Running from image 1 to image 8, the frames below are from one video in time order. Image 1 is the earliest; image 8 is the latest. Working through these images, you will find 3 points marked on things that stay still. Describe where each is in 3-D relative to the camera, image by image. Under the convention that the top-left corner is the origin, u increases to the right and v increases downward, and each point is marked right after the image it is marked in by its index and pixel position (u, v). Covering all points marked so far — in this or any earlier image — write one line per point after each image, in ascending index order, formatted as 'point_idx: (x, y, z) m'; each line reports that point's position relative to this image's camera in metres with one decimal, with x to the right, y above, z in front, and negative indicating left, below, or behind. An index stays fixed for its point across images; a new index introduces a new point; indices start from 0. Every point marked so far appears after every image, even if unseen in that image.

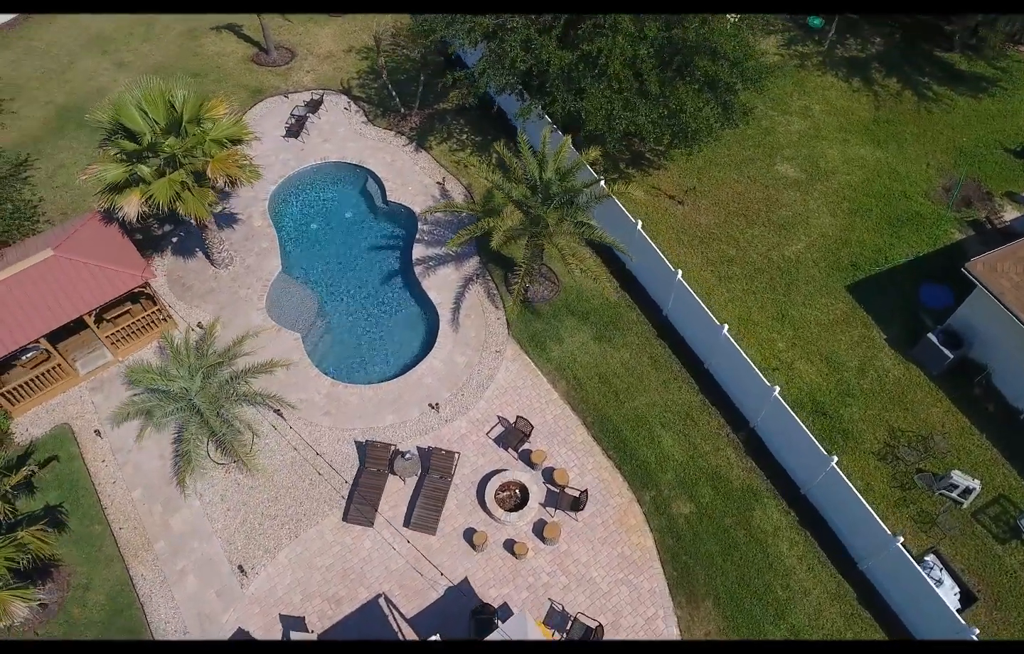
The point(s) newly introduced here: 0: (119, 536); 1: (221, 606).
0: (-9.2, -4.9, +16.9) m
1: (-6.4, -6.2, +16.1) m
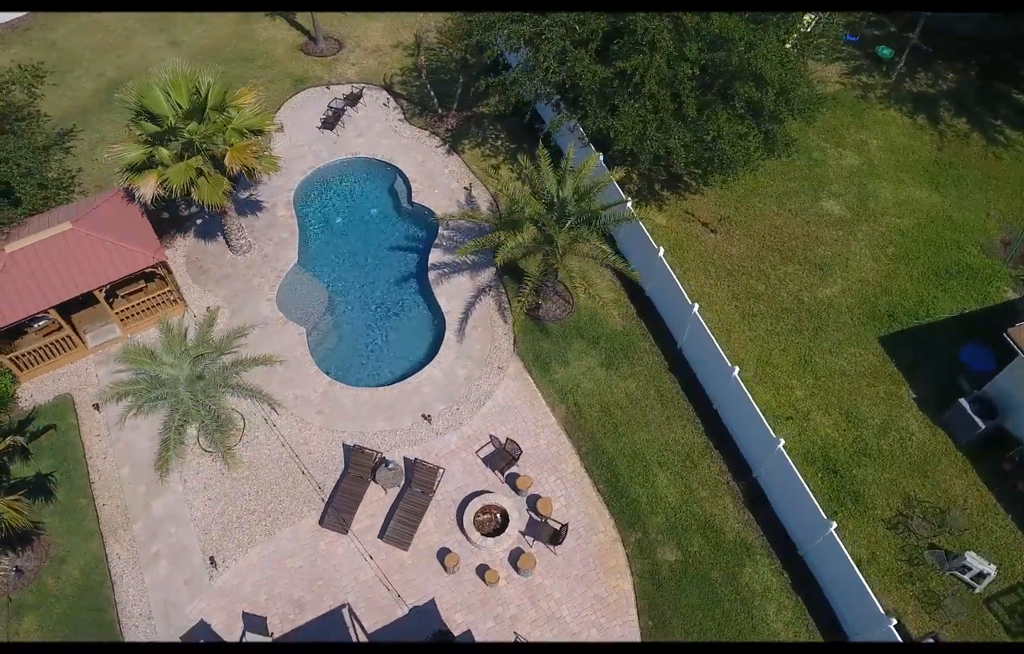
0: (-9.7, -4.4, +17.1) m
1: (-7.2, -6.0, +16.1) m
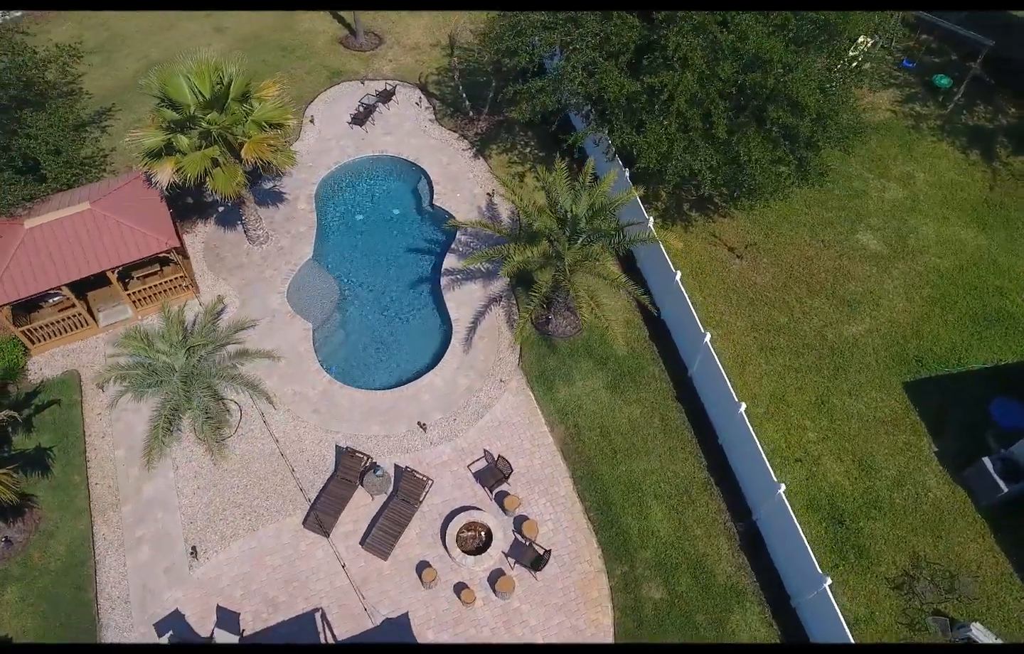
0: (-10.0, -3.9, +17.3) m
1: (-7.7, -5.7, +16.2) m
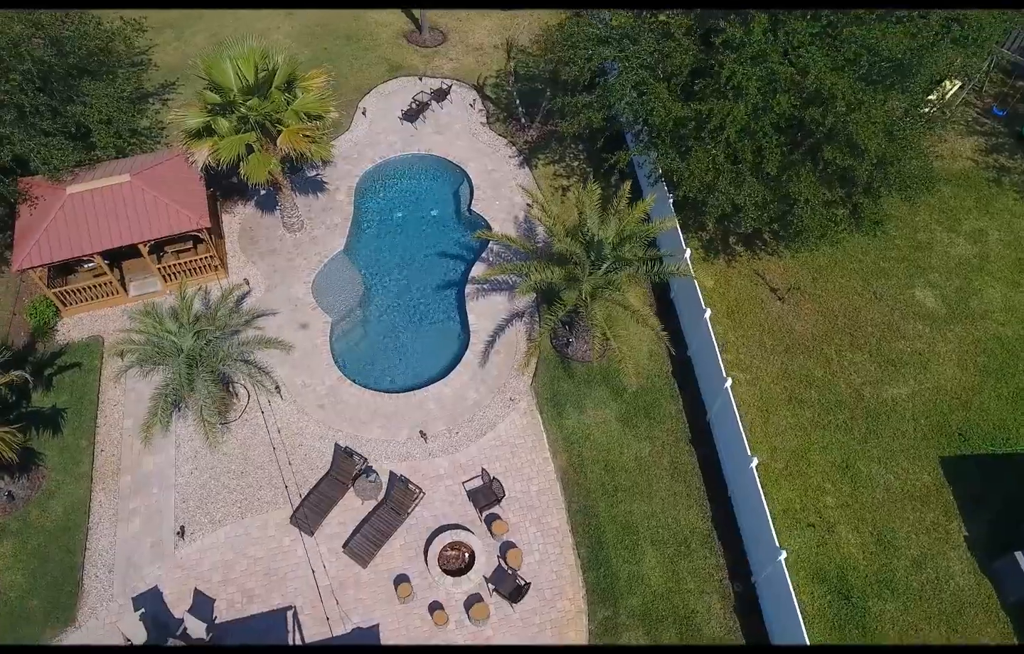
0: (-10.1, -3.2, +17.7) m
1: (-8.2, -5.2, +16.3) m
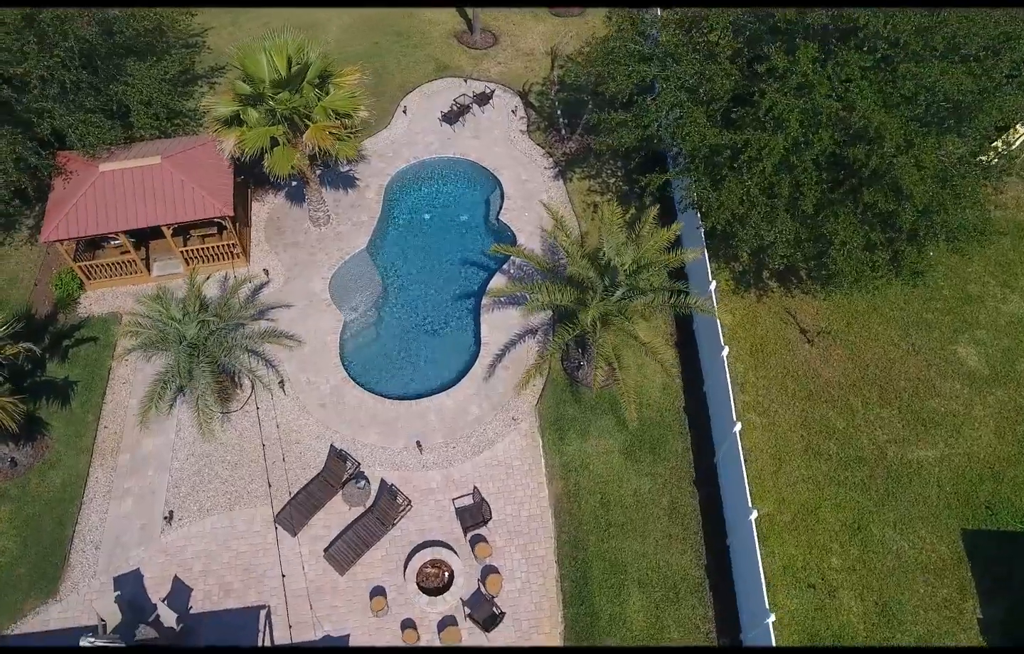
0: (-10.2, -2.6, +17.9) m
1: (-8.5, -4.9, +16.5) m
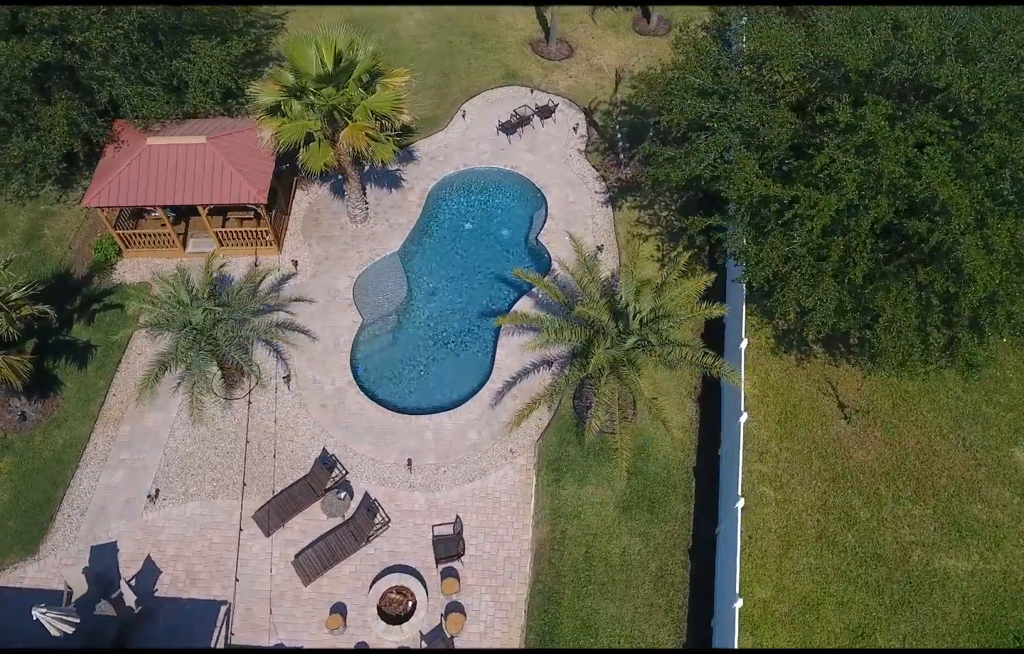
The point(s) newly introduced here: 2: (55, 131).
0: (-10.2, -1.8, +18.3) m
1: (-9.0, -4.3, +16.6) m
2: (-11.7, +5.0, +18.5) m
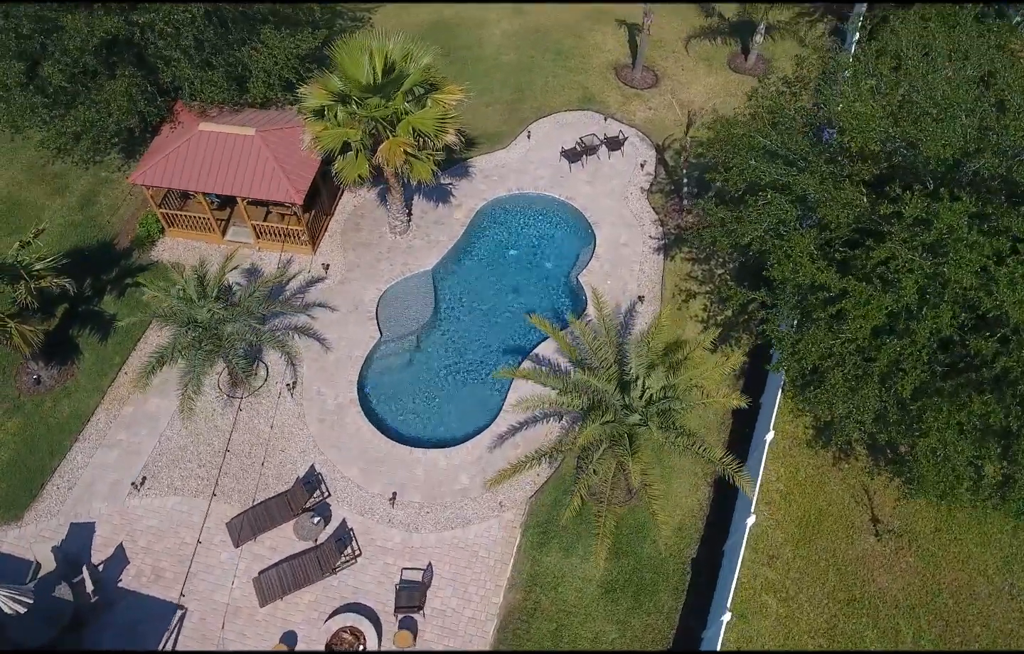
0: (-10.0, -1.3, +18.4) m
1: (-9.4, -3.9, +16.7) m
2: (-10.3, +5.7, +18.8) m
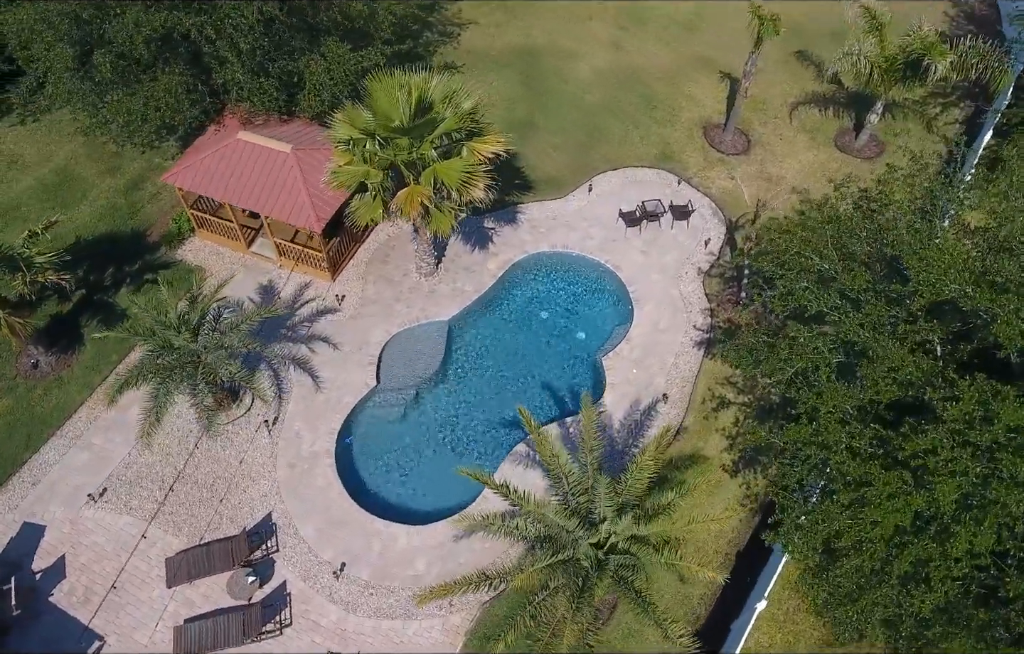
0: (-10.0, -1.2, +18.1) m
1: (-10.1, -3.9, +16.4) m
2: (-9.0, +5.7, +18.4) m
